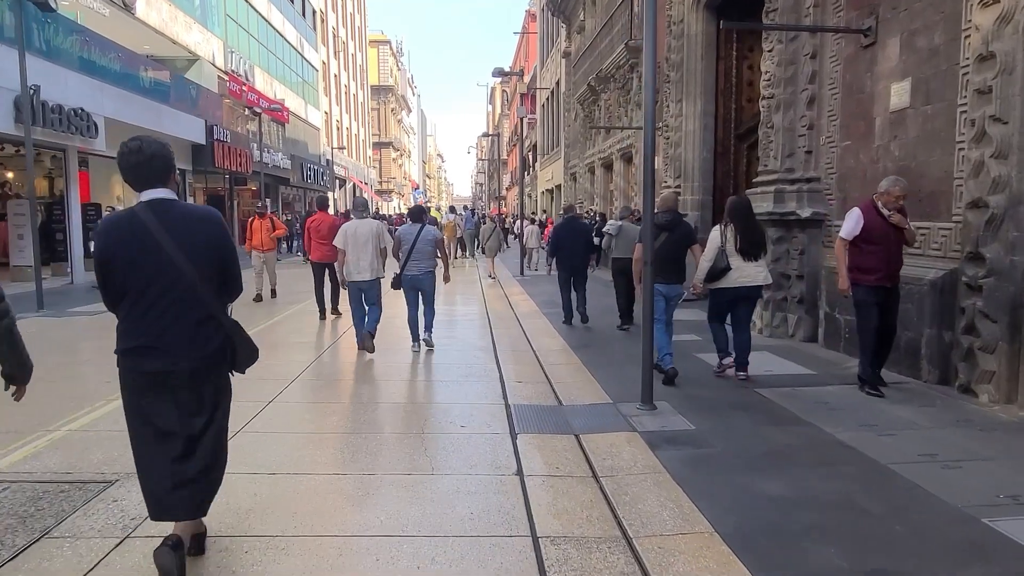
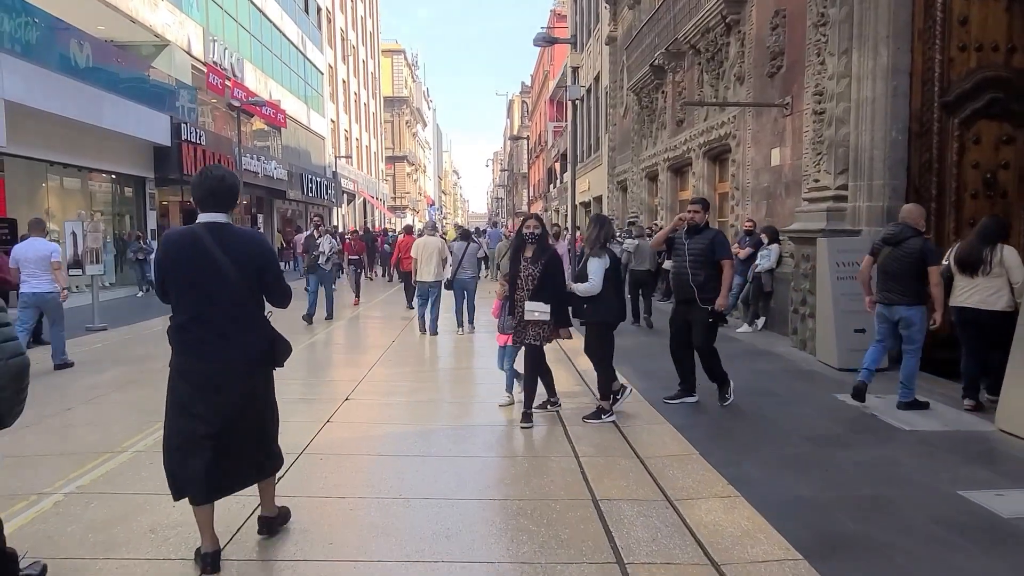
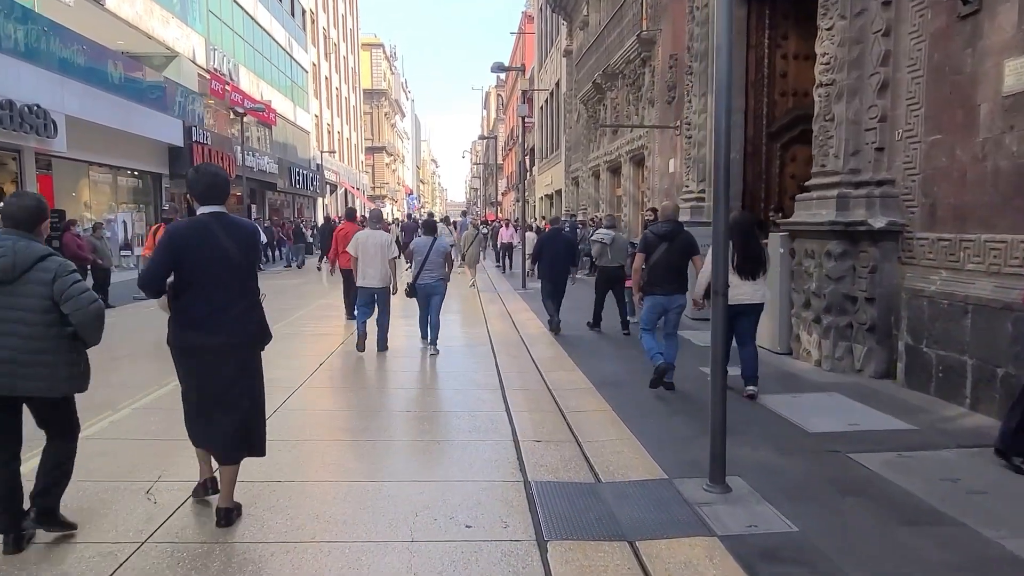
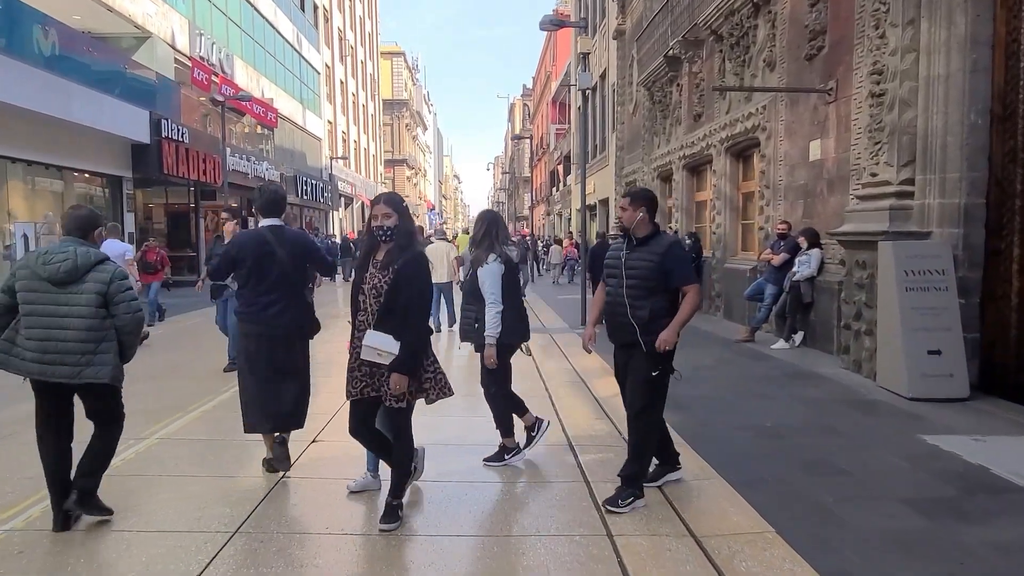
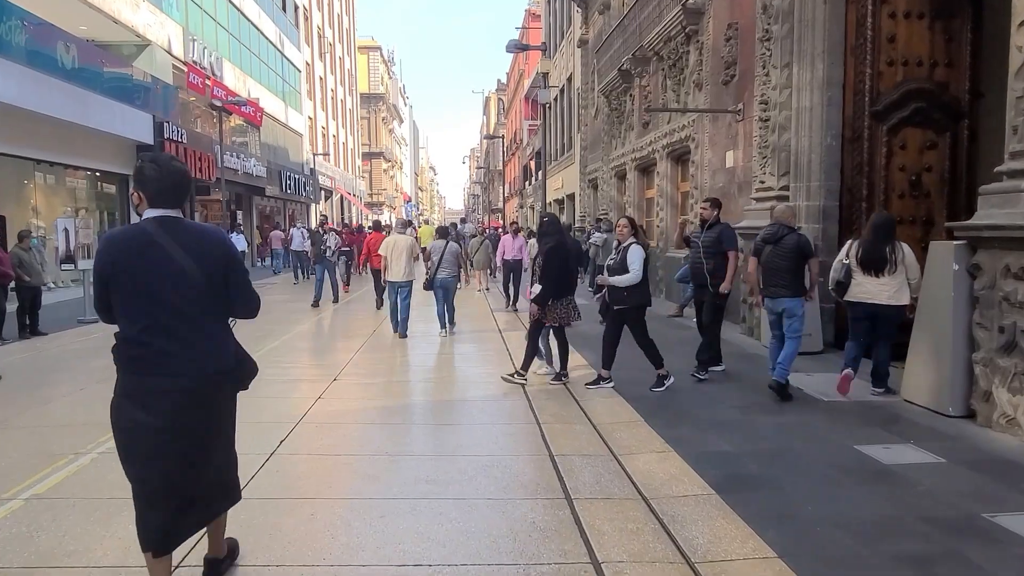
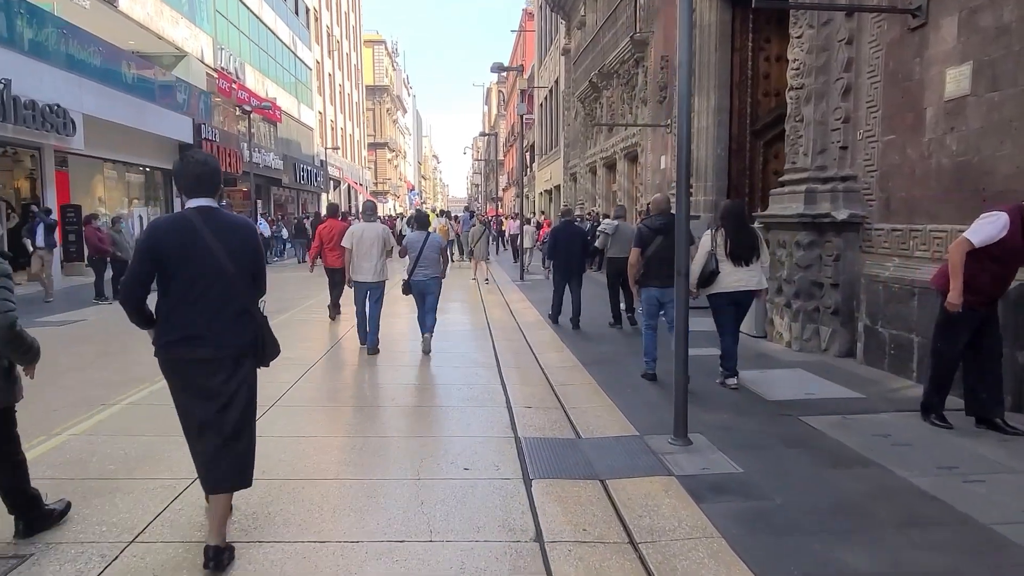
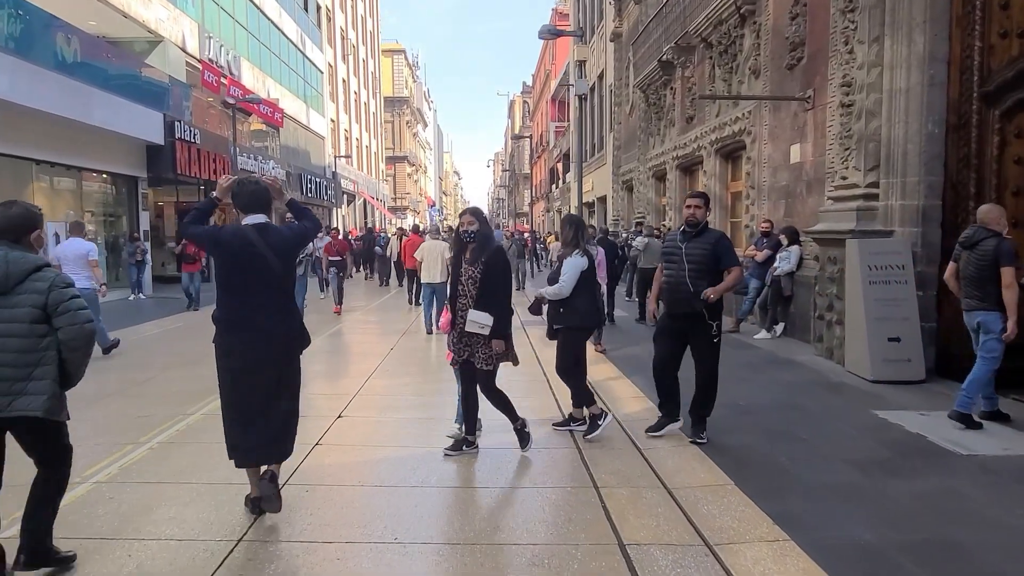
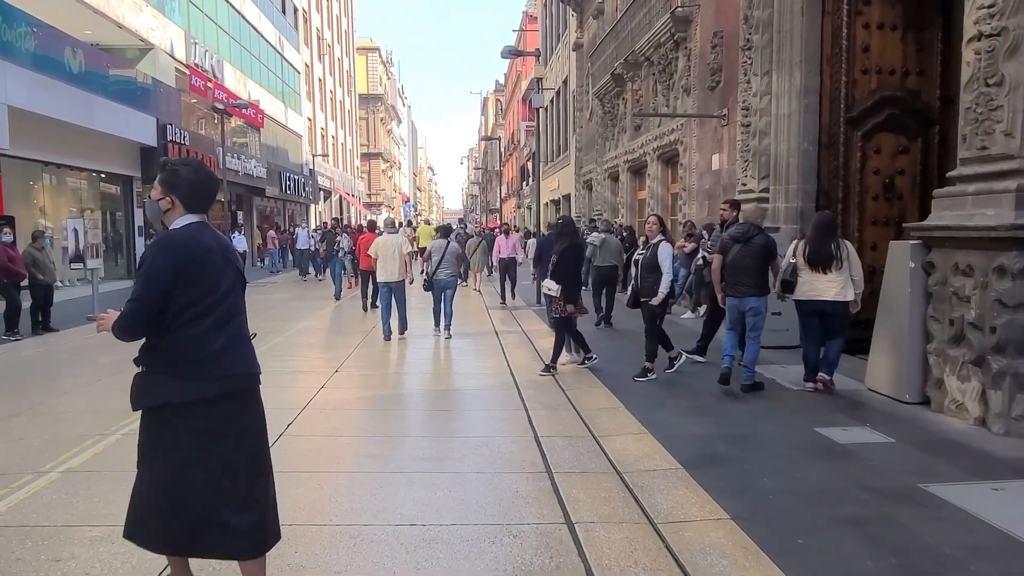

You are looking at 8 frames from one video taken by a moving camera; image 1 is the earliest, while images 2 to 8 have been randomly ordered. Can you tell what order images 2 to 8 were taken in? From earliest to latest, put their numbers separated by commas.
6, 3, 8, 5, 2, 7, 4
